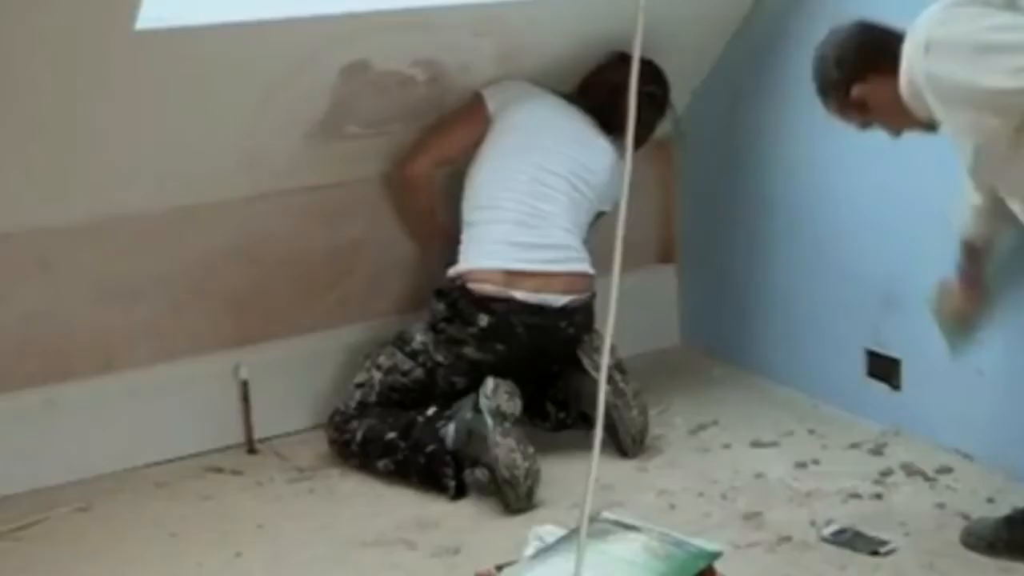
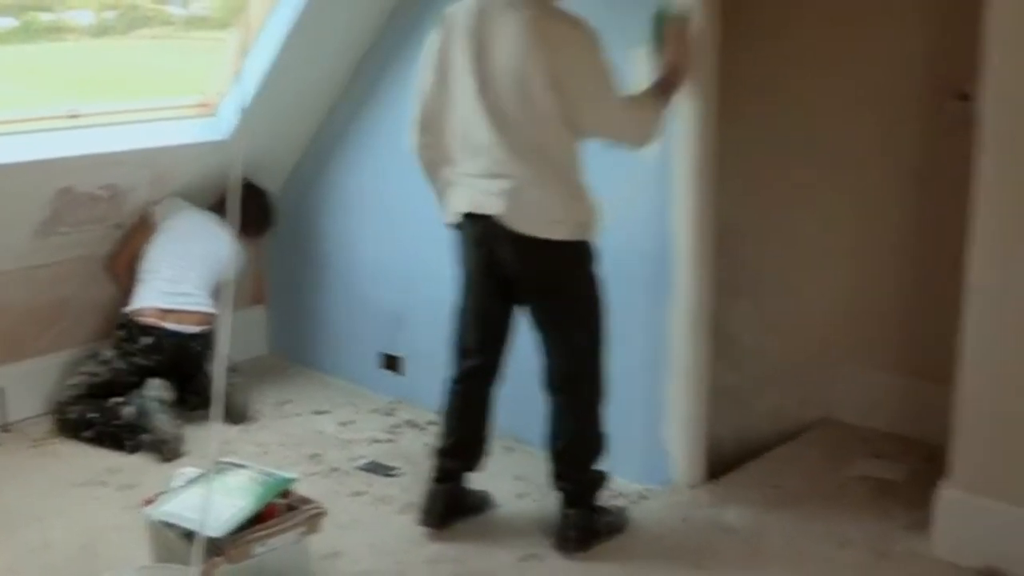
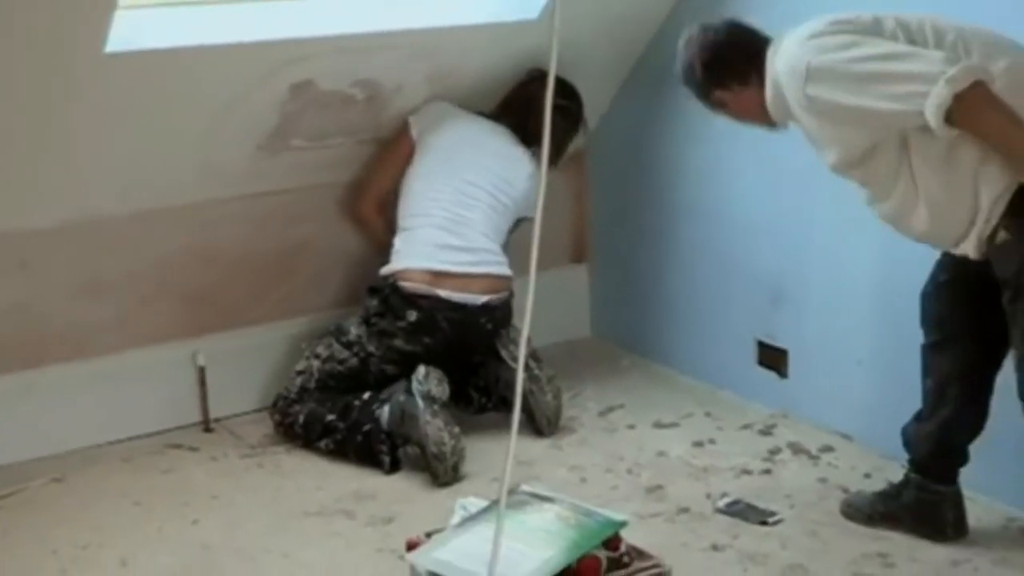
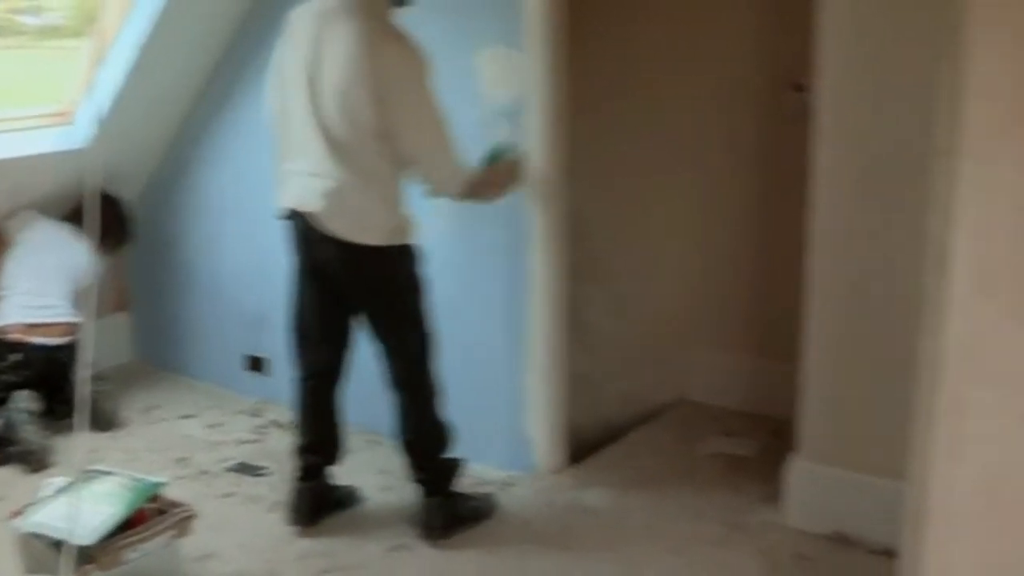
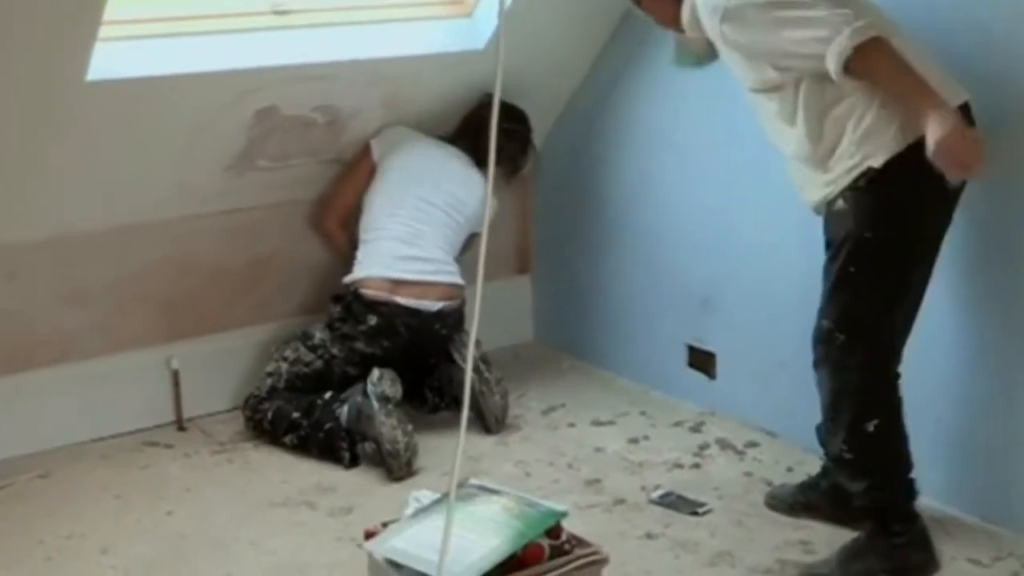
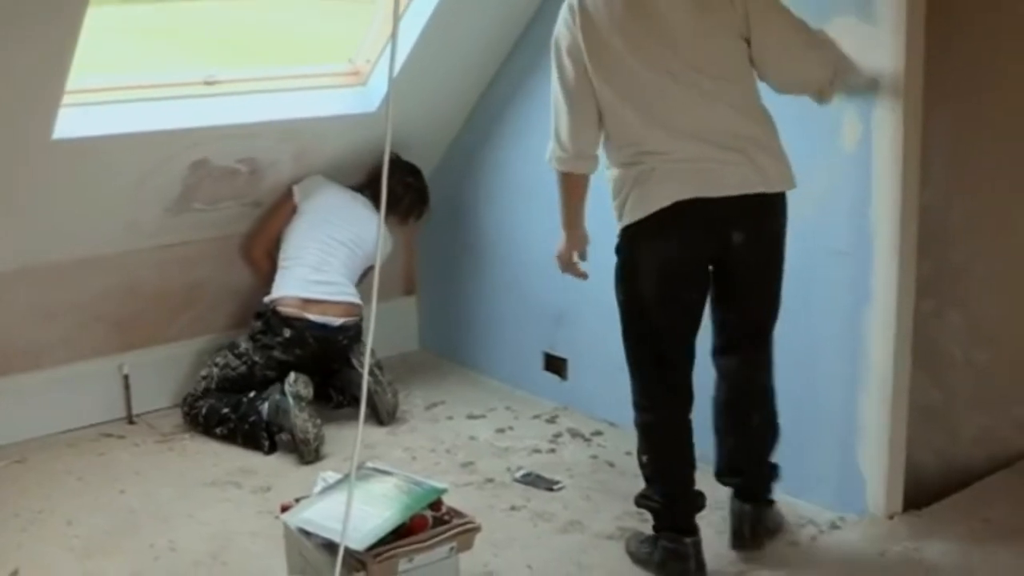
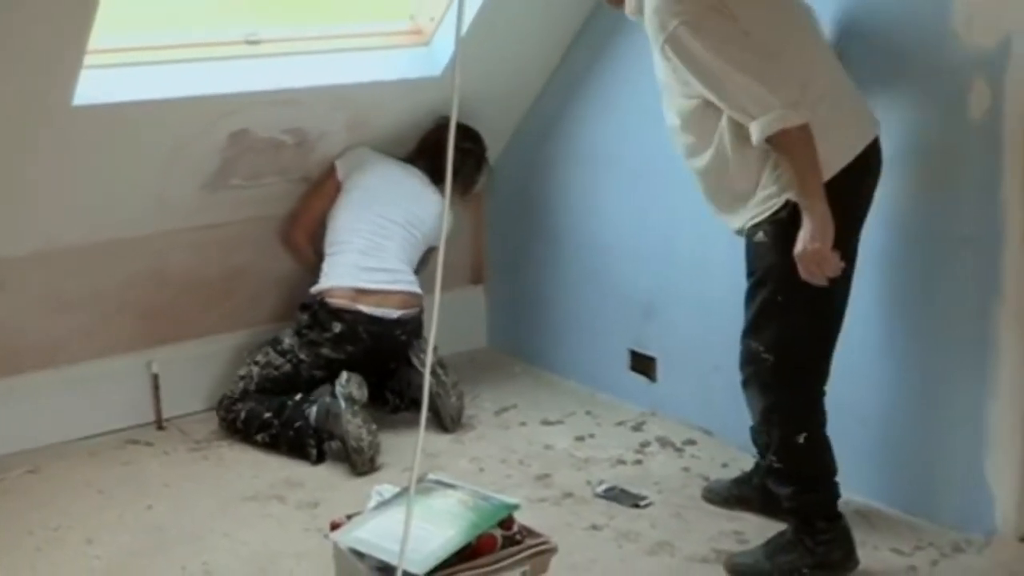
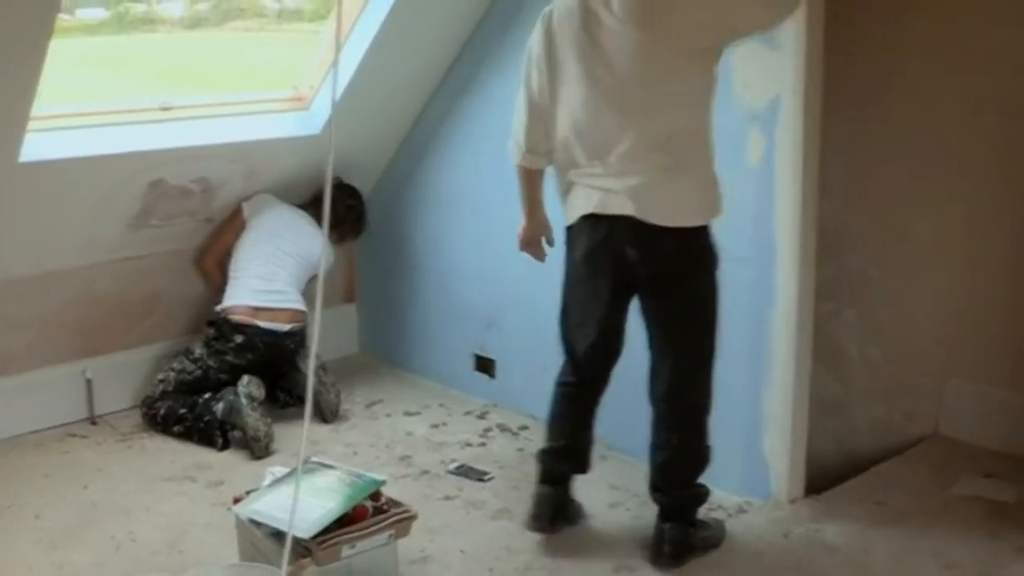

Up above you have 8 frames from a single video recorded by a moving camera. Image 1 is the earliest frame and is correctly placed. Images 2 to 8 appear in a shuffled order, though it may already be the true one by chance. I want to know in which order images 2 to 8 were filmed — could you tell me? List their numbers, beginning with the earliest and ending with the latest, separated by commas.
3, 5, 7, 6, 8, 2, 4
